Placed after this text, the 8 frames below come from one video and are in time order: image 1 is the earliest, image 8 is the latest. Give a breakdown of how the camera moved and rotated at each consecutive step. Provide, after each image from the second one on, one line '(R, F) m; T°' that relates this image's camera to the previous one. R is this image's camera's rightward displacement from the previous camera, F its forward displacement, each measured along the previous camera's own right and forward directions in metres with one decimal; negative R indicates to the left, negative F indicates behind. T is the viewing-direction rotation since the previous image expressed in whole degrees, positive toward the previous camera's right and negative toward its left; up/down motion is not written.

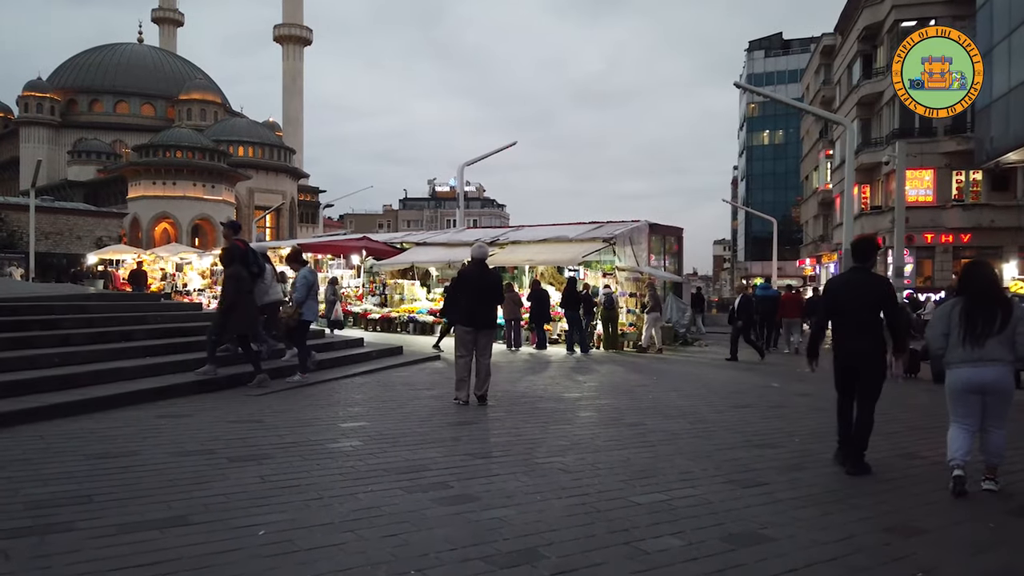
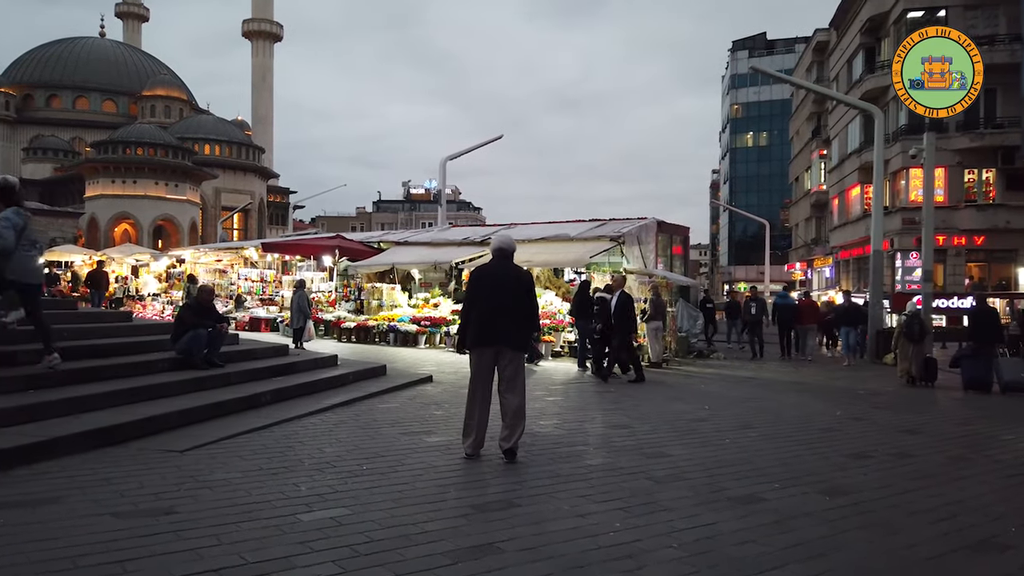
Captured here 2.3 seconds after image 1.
(-0.6, +2.9) m; +2°
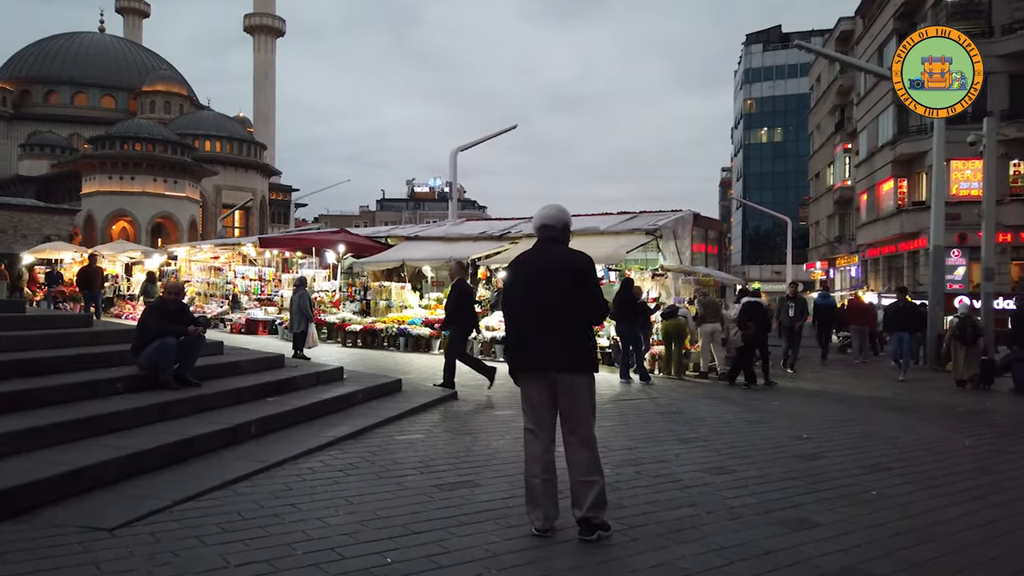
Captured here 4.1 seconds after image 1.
(-0.5, +2.2) m; 0°
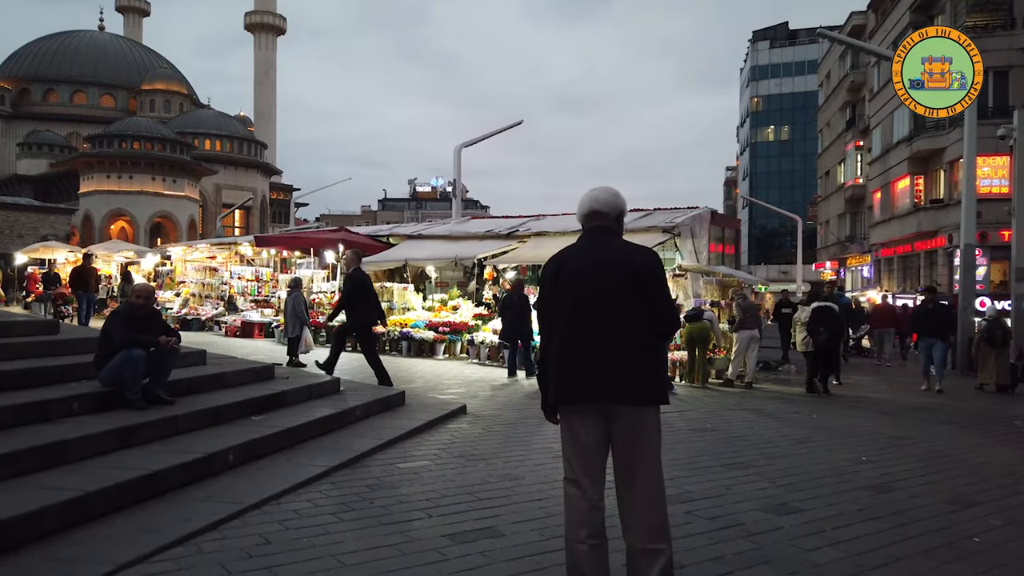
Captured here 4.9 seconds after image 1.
(-0.2, +1.0) m; 0°
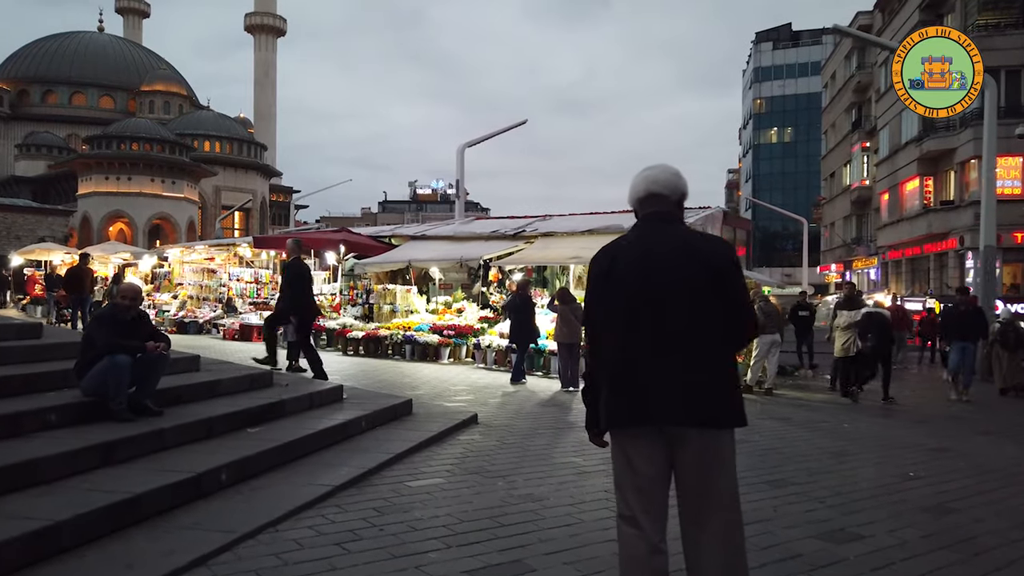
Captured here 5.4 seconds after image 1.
(-0.2, +0.6) m; 0°
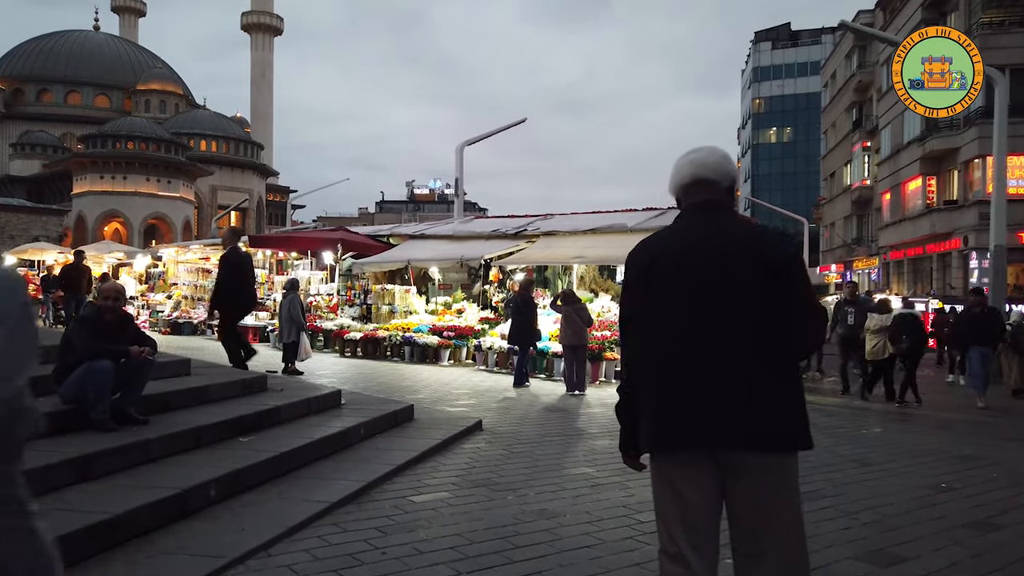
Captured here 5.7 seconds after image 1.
(-0.1, +0.4) m; 0°
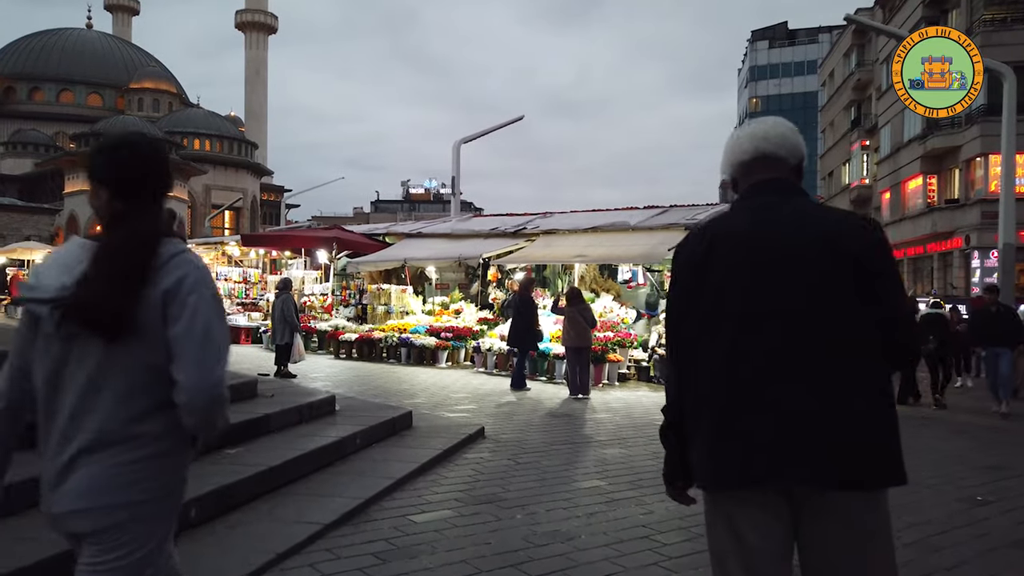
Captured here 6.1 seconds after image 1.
(-0.1, +0.4) m; 0°
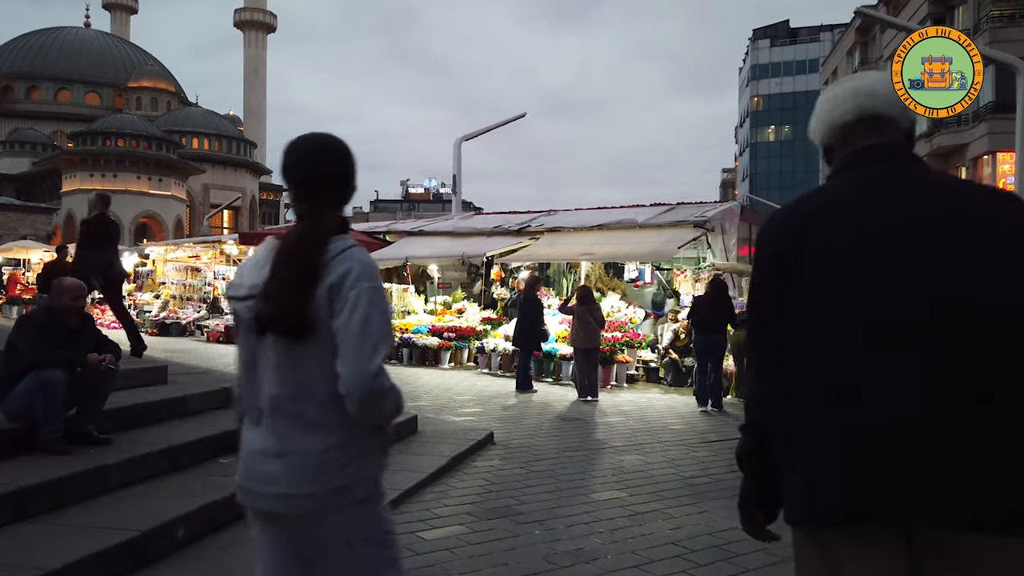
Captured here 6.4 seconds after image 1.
(-0.1, +0.4) m; 0°
